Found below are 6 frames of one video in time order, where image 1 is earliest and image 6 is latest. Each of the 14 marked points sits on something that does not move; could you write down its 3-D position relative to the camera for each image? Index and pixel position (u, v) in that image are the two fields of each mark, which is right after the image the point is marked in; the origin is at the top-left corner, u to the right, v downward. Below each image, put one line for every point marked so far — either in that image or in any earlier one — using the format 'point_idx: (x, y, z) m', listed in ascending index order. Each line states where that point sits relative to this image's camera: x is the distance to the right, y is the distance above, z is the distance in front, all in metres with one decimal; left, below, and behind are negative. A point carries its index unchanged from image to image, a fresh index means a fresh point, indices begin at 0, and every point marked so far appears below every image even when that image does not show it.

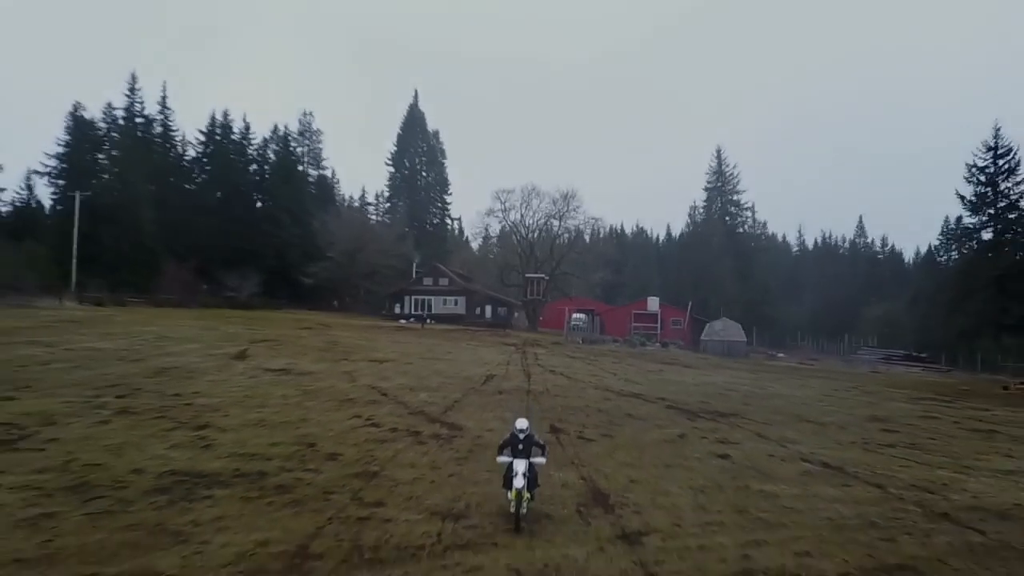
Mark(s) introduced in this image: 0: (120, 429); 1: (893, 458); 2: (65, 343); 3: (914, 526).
0: (-5.3, -1.9, +10.7) m
1: (+5.3, -2.4, +11.1) m
2: (-11.2, -1.4, +20.0) m
3: (+3.9, -2.3, +7.8) m
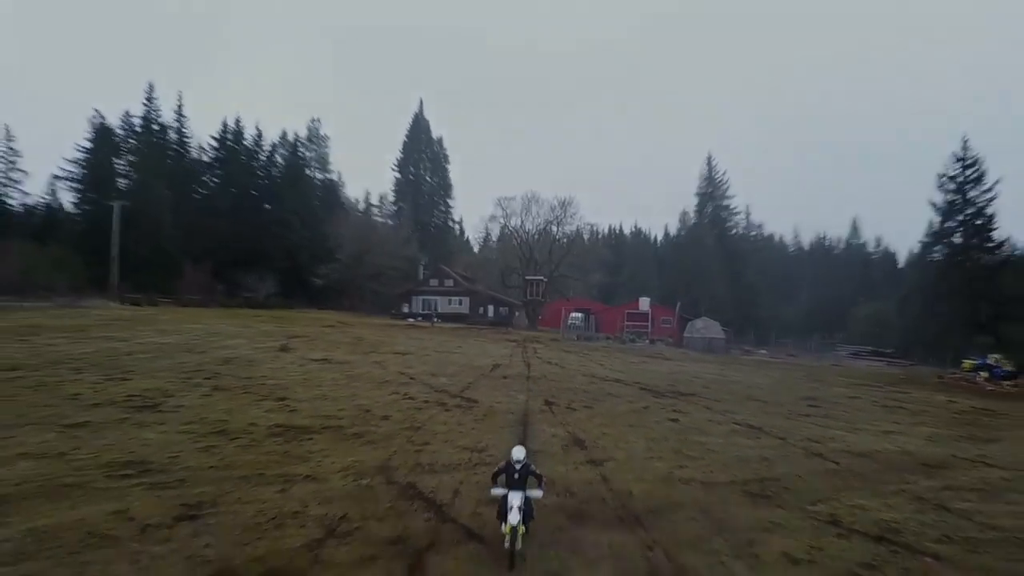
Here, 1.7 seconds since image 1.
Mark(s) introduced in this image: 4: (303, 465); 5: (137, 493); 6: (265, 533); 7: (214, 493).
0: (-5.2, -2.0, +14.3) m
1: (+5.4, -2.5, +14.7) m
2: (-11.1, -1.5, +23.6) m
3: (+4.0, -2.5, +11.4) m
4: (-2.6, -2.2, +9.9) m
5: (-4.0, -2.2, +8.4) m
6: (-2.4, -2.3, +7.4) m
7: (-3.2, -2.2, +8.5) m
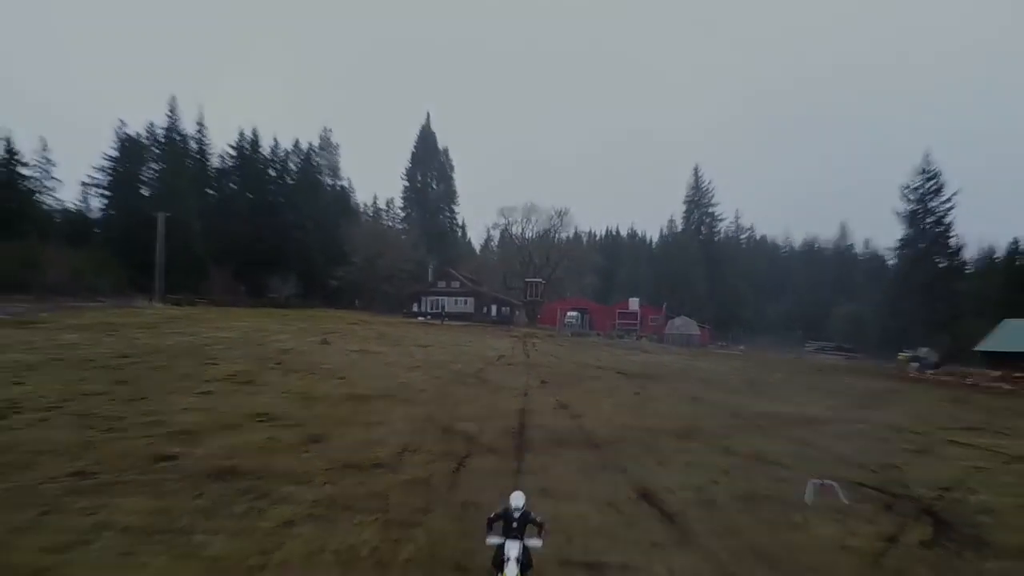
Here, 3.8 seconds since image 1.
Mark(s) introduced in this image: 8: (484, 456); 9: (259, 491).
0: (-5.1, -2.1, +18.9) m
1: (+5.5, -2.6, +19.3) m
2: (-11.1, -1.6, +28.2) m
3: (+4.1, -2.6, +16.0) m
4: (-2.5, -2.3, +14.5) m
5: (-3.9, -2.3, +13.1) m
6: (-2.3, -2.4, +12.1) m
7: (-3.1, -2.4, +13.2) m
8: (-0.4, -2.5, +11.7) m
9: (-3.1, -2.4, +9.6) m
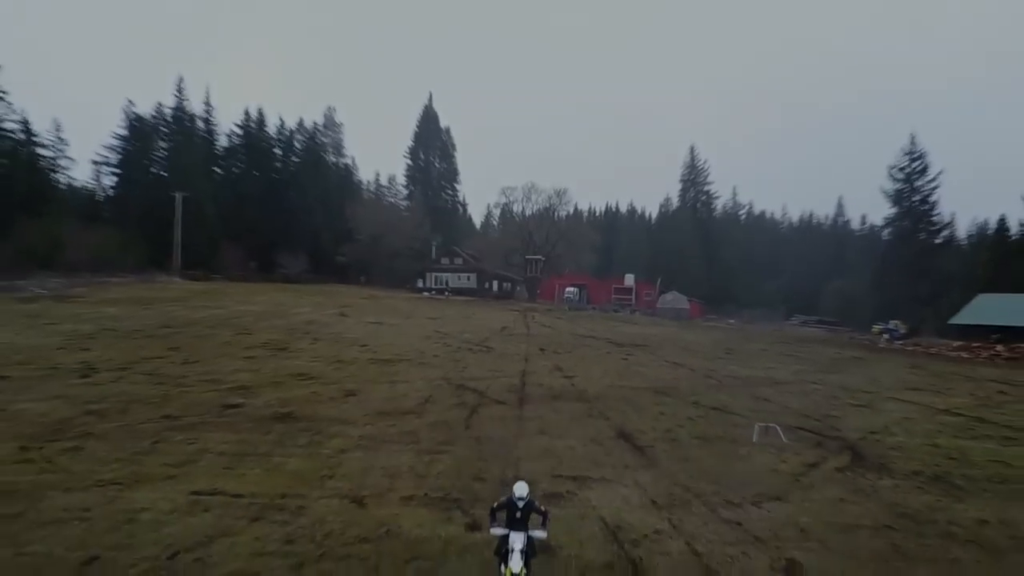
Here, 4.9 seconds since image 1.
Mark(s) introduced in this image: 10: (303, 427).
0: (-5.1, -1.5, +21.4) m
1: (+5.6, -2.0, +21.7) m
2: (-11.0, -0.7, +30.6) m
3: (+4.1, -2.1, +18.5) m
4: (-2.4, -1.9, +16.9) m
5: (-3.8, -1.9, +15.5) m
6: (-2.2, -2.1, +14.5) m
7: (-3.1, -1.9, +15.6) m
8: (-0.4, -2.1, +14.2) m
9: (-3.0, -2.1, +12.1) m
10: (-3.2, -2.1, +12.2) m
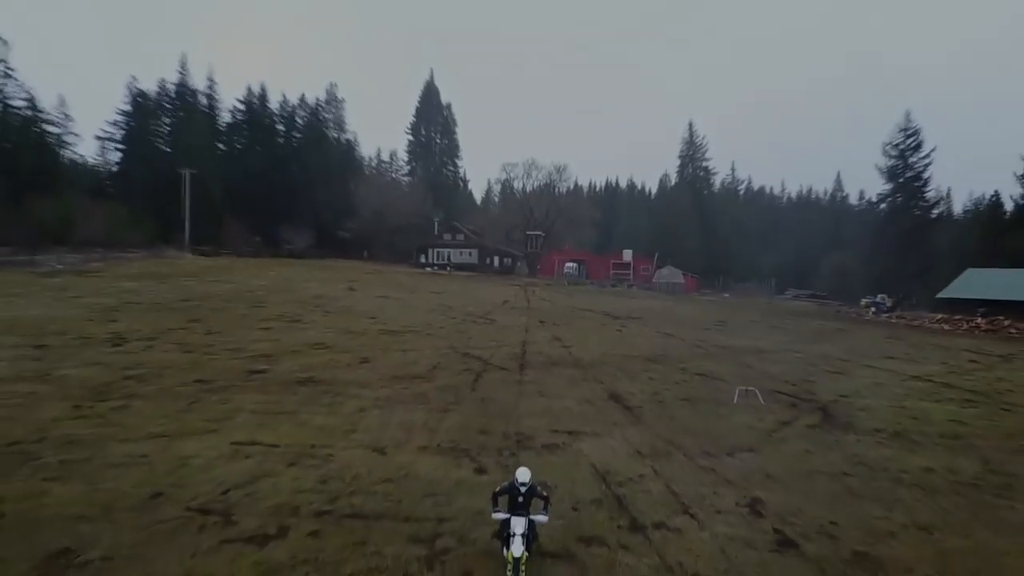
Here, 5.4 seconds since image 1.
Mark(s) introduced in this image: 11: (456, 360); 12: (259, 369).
0: (-5.0, -0.8, +22.6) m
1: (+5.6, -1.3, +22.9) m
2: (-10.9, +0.3, +31.8) m
3: (+4.2, -1.5, +19.7) m
4: (-2.4, -1.3, +18.1) m
5: (-3.8, -1.4, +16.7) m
6: (-2.2, -1.6, +15.7) m
7: (-3.0, -1.4, +16.8) m
8: (-0.3, -1.6, +15.4) m
9: (-3.0, -1.7, +13.3) m
10: (-3.2, -1.7, +13.4) m
11: (-1.2, -1.5, +16.5) m
12: (-4.8, -1.5, +14.9) m
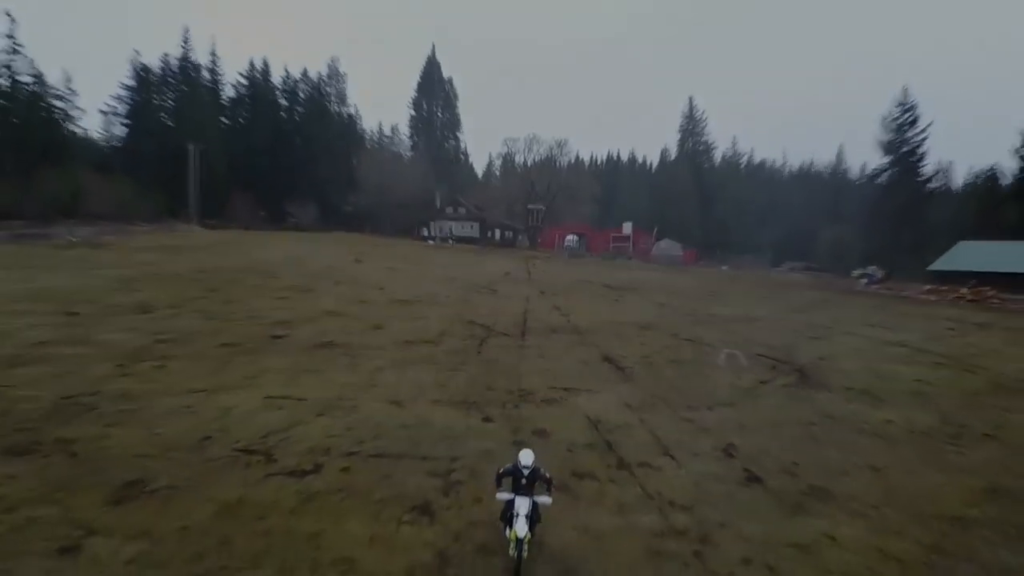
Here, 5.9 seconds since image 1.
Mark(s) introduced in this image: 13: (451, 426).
0: (-5.0, 0.0, +23.7) m
1: (+5.7, -0.4, +24.1) m
2: (-10.9, +1.4, +32.9) m
3: (+4.2, -0.7, +20.8) m
4: (-2.3, -0.6, +19.3) m
5: (-3.8, -0.8, +17.9) m
6: (-2.1, -1.0, +16.9) m
7: (-3.0, -0.8, +18.0) m
8: (-0.3, -1.0, +16.6) m
9: (-2.9, -1.2, +14.5) m
10: (-3.1, -1.2, +14.5) m
11: (-1.1, -0.9, +17.6) m
12: (-4.7, -0.9, +16.1) m
13: (-0.8, -1.8, +10.2) m
